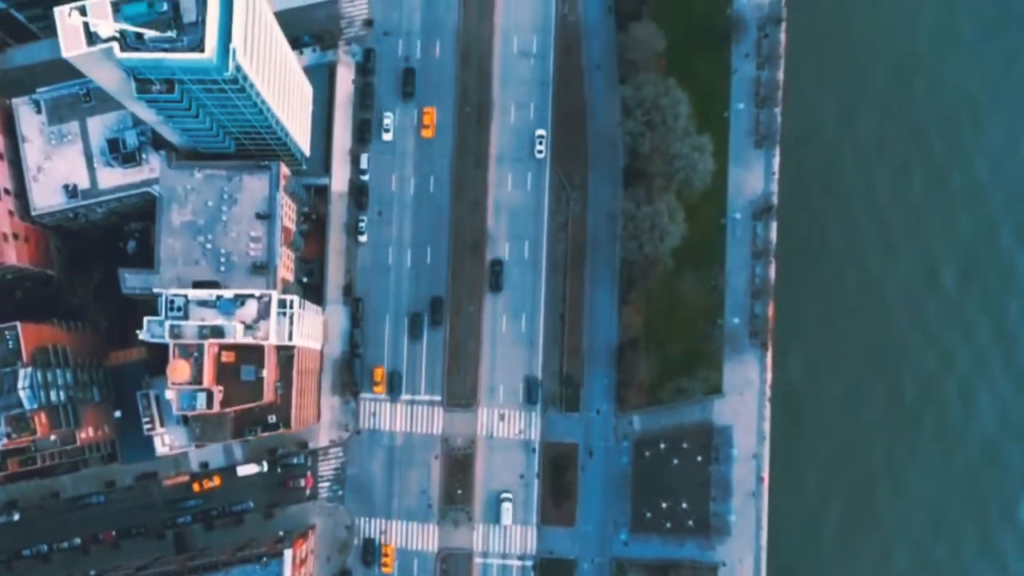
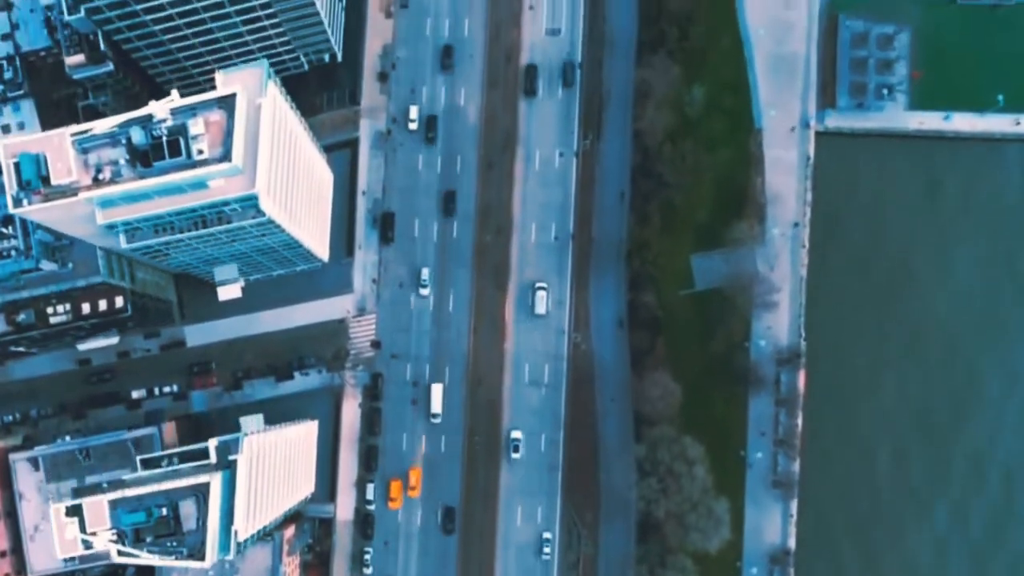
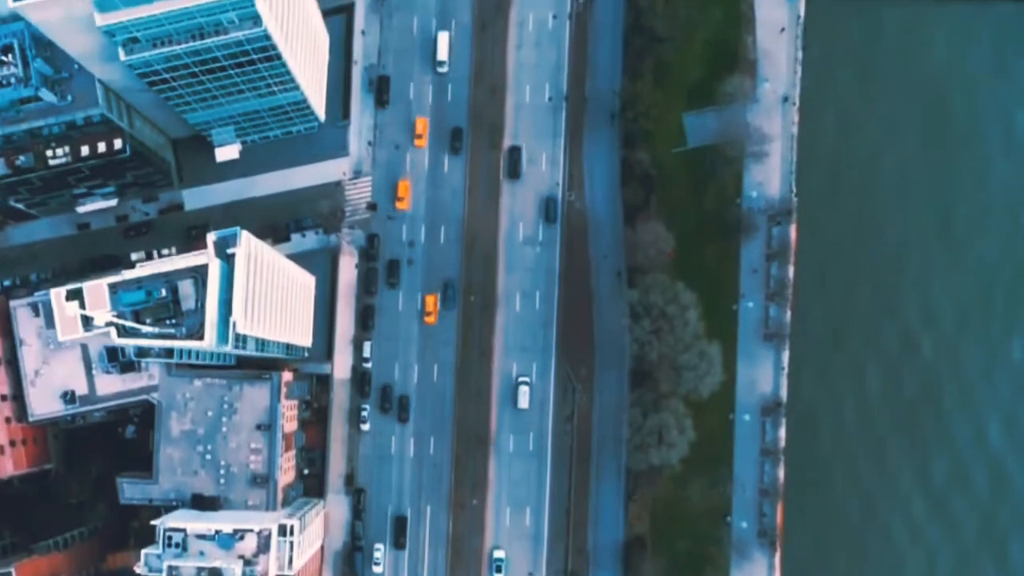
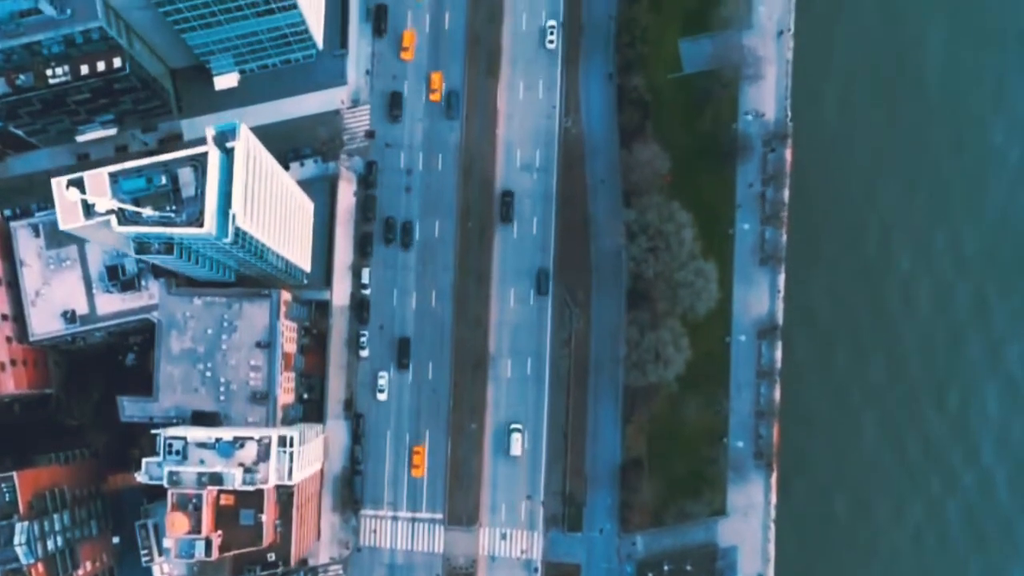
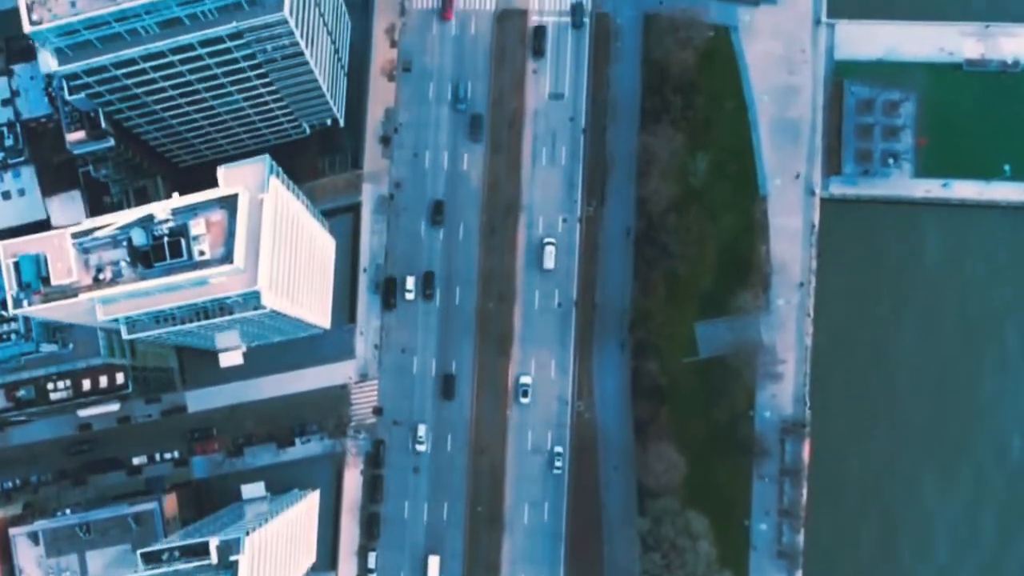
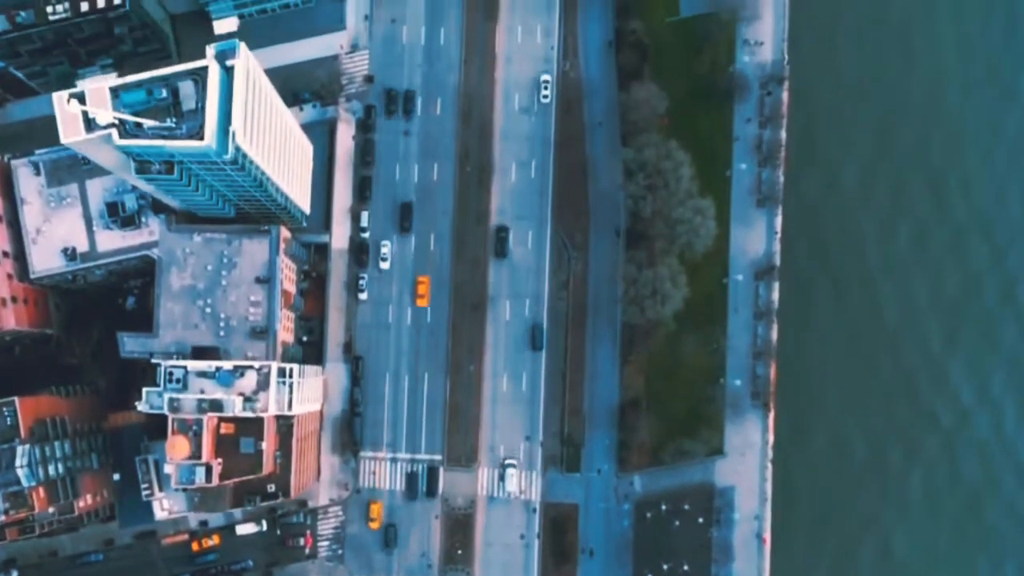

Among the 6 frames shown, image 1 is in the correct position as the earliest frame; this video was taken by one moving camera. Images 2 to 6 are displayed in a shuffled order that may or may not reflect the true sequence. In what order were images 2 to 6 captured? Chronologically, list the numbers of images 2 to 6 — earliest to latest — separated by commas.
6, 4, 3, 2, 5
